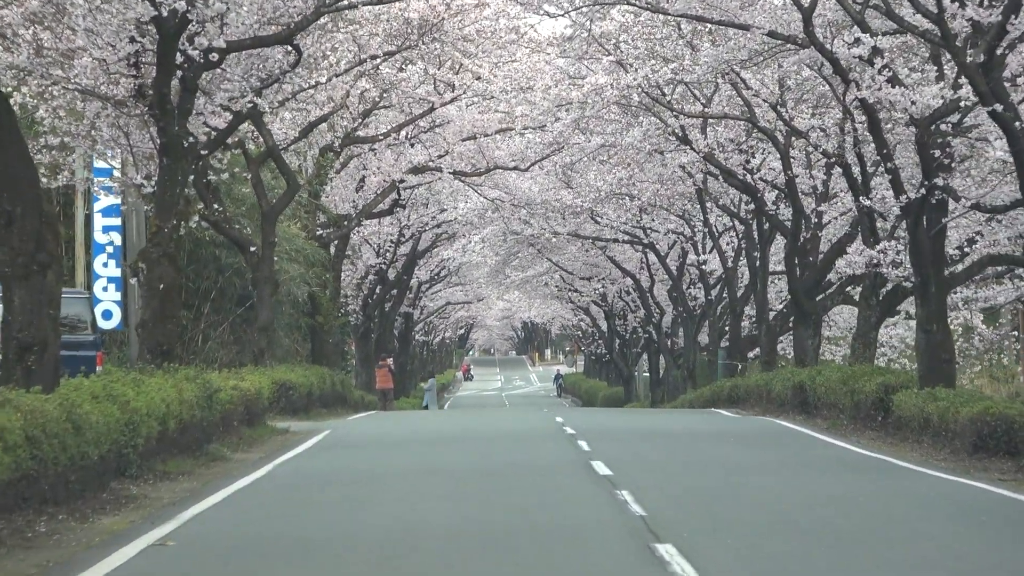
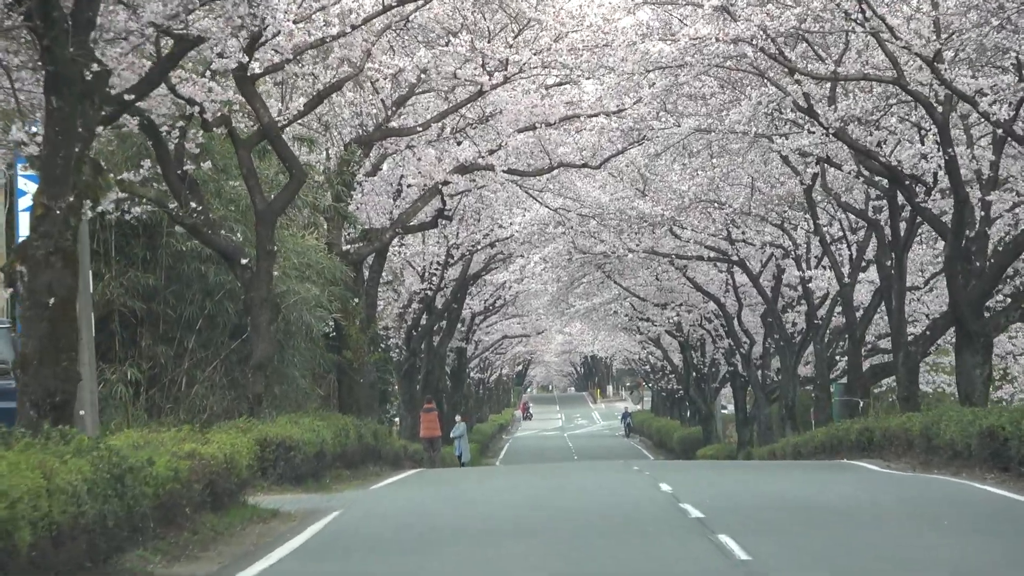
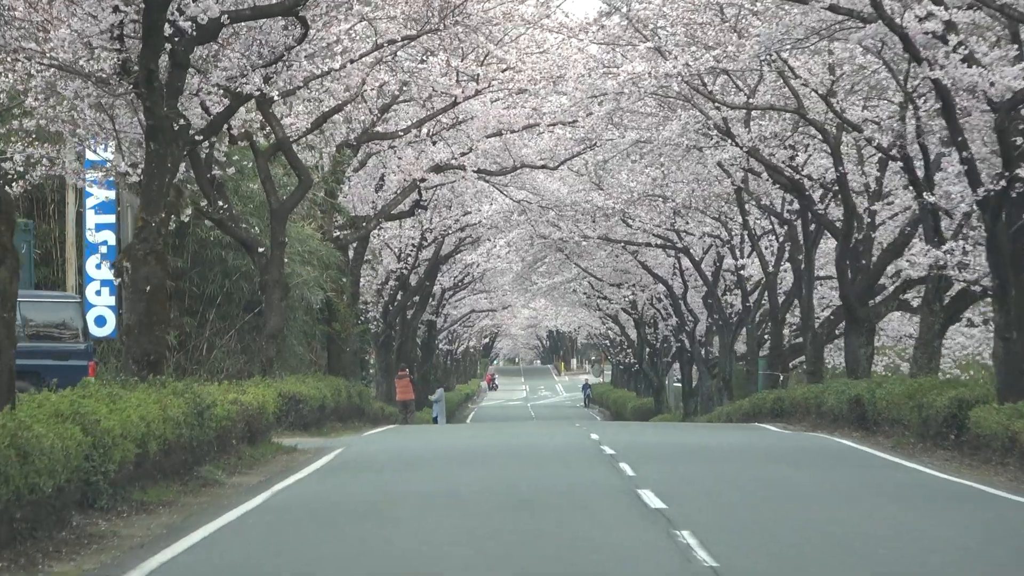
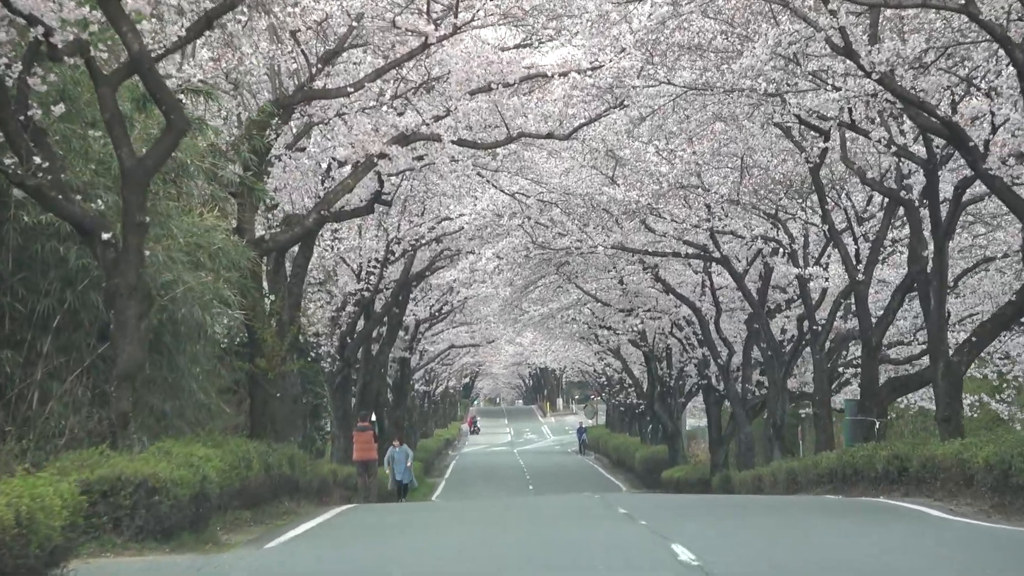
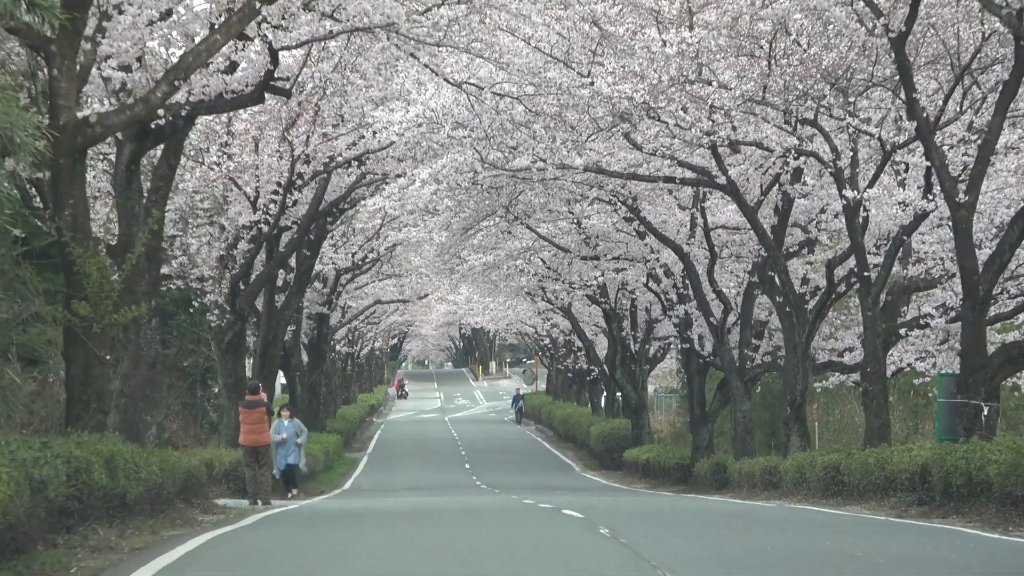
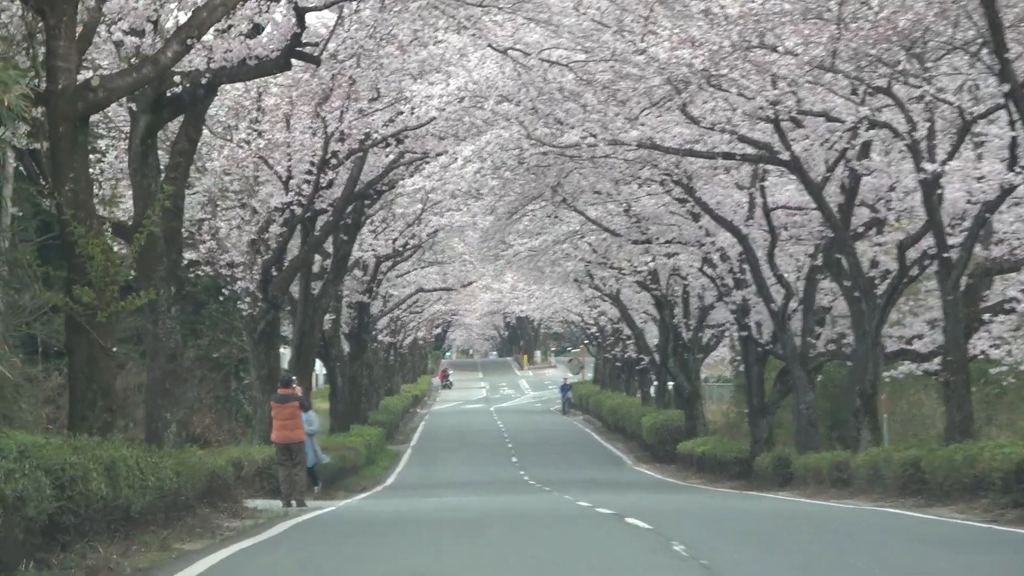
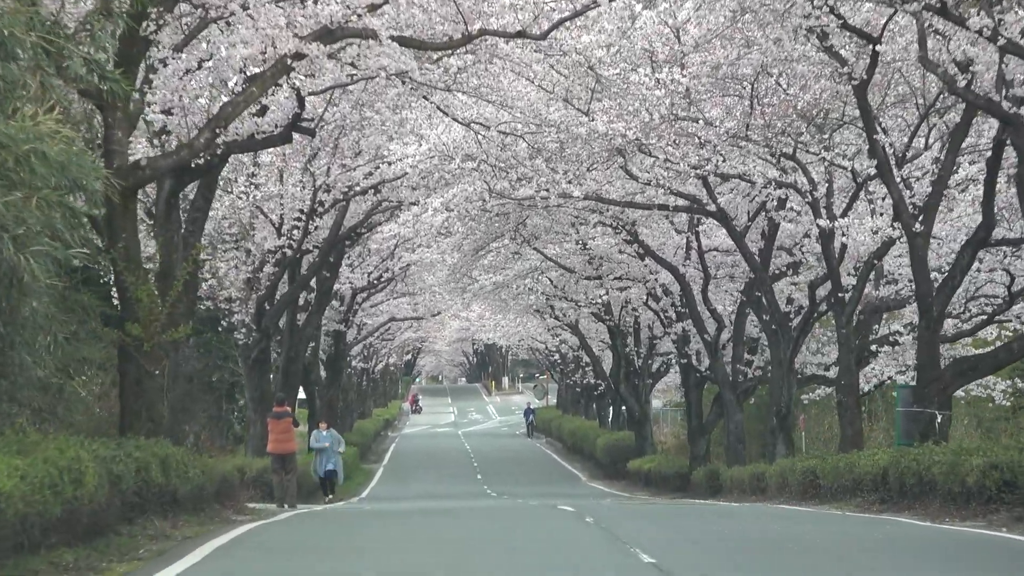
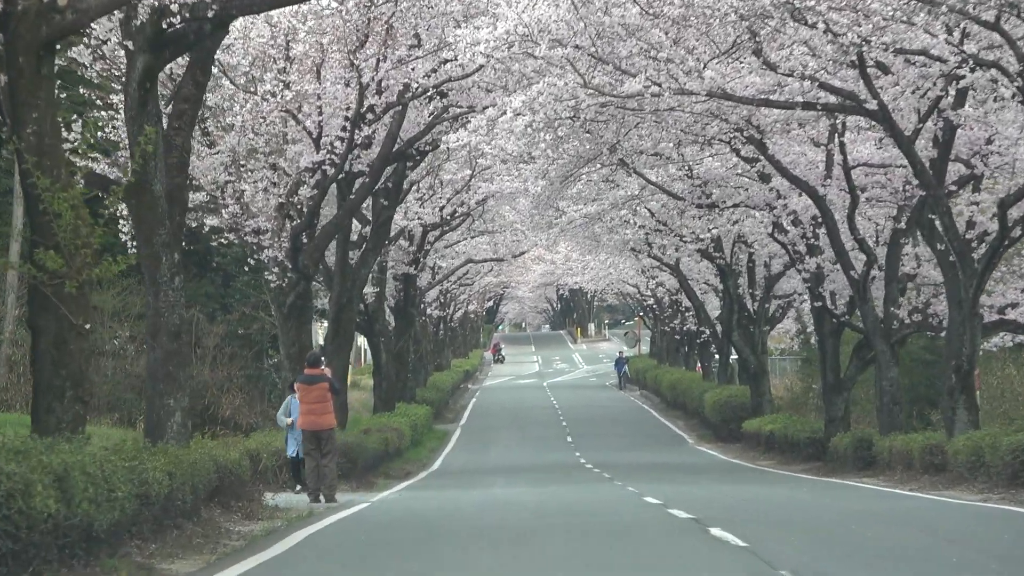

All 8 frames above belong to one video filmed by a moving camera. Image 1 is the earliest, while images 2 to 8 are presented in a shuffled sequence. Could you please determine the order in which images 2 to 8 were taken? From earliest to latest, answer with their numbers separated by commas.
3, 2, 4, 7, 5, 6, 8
